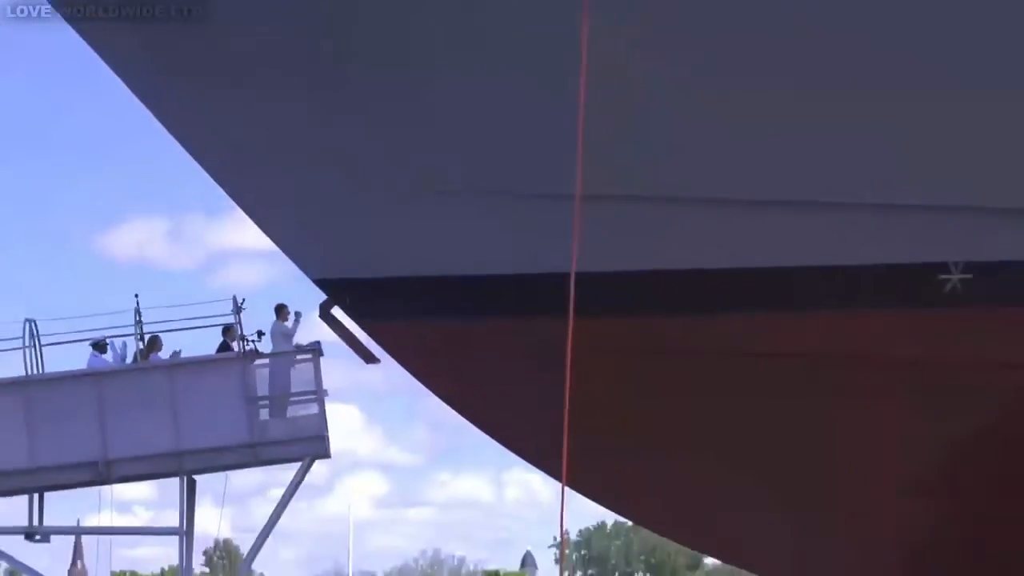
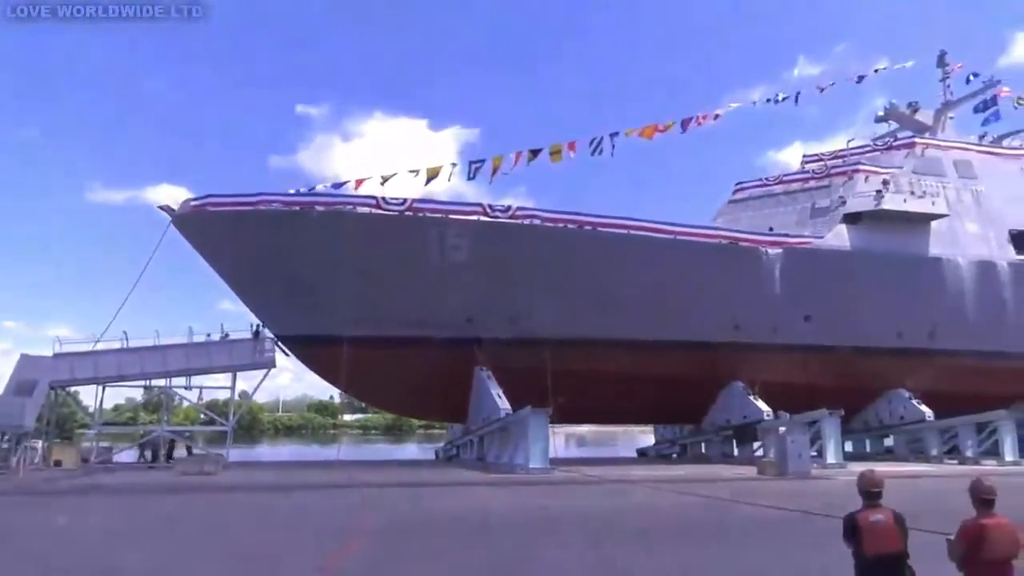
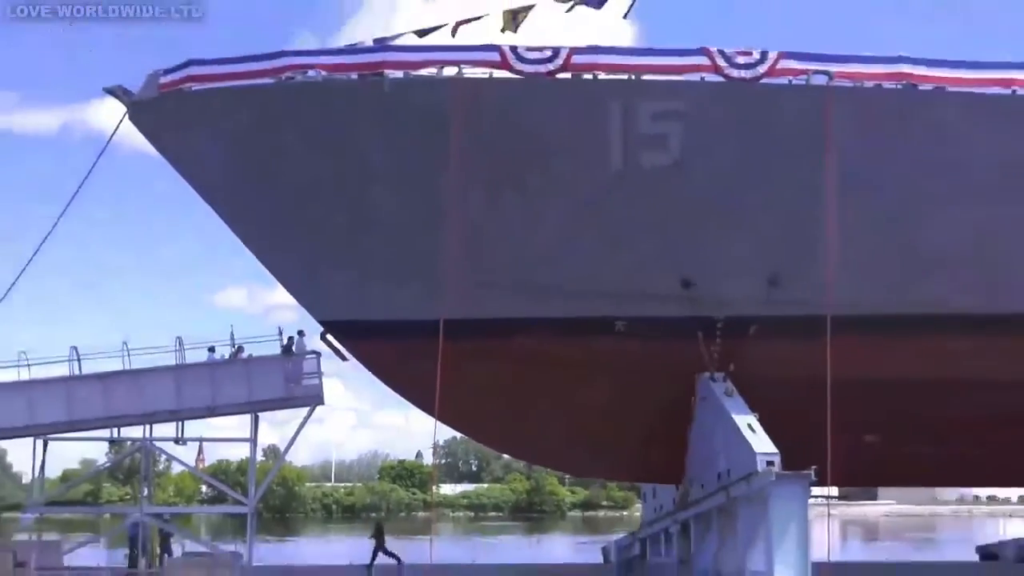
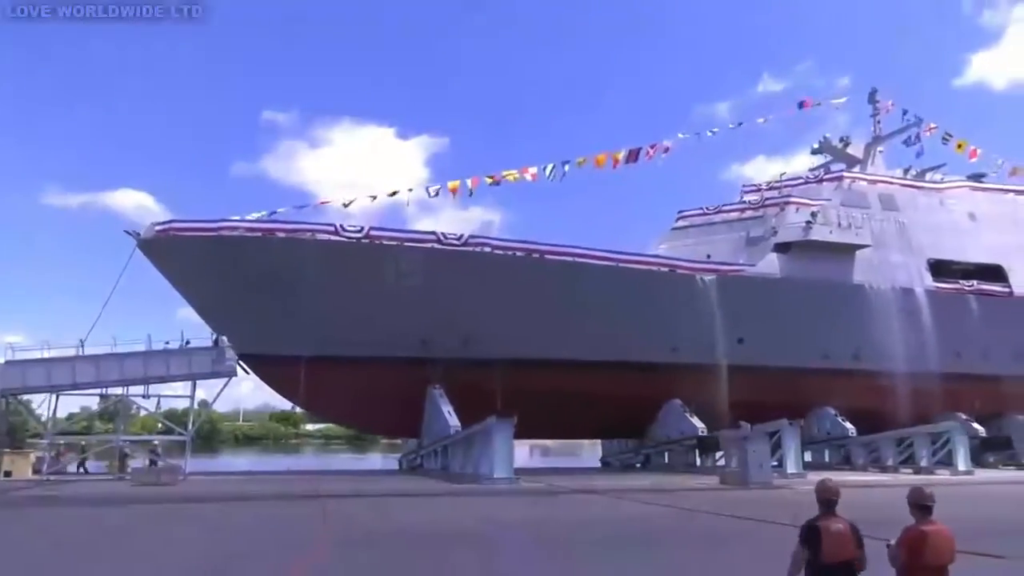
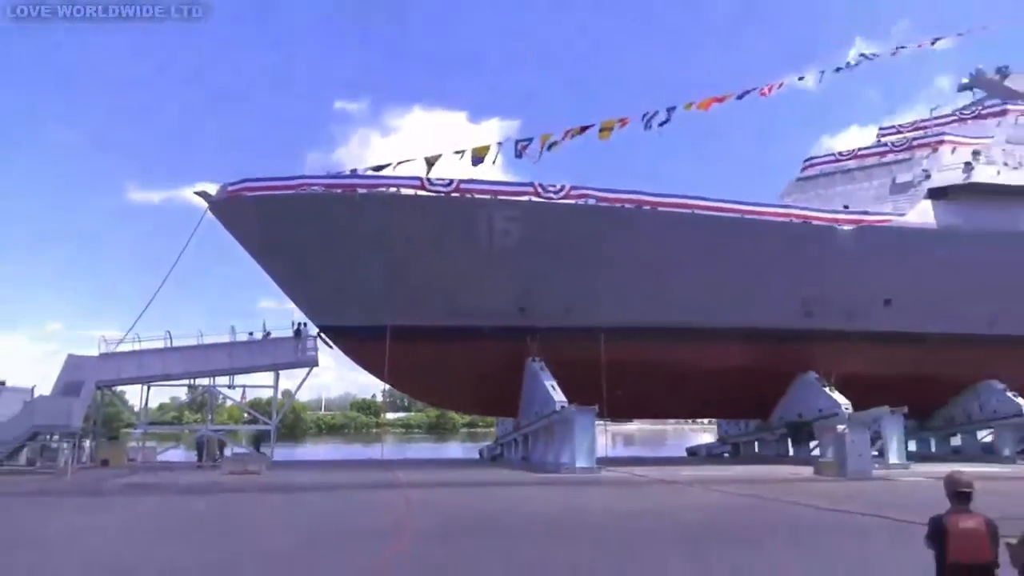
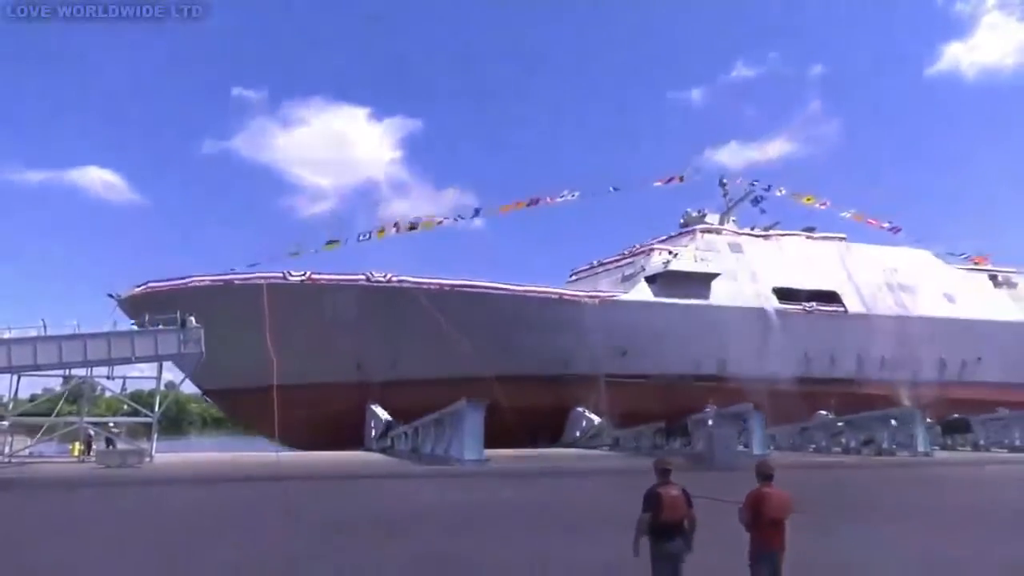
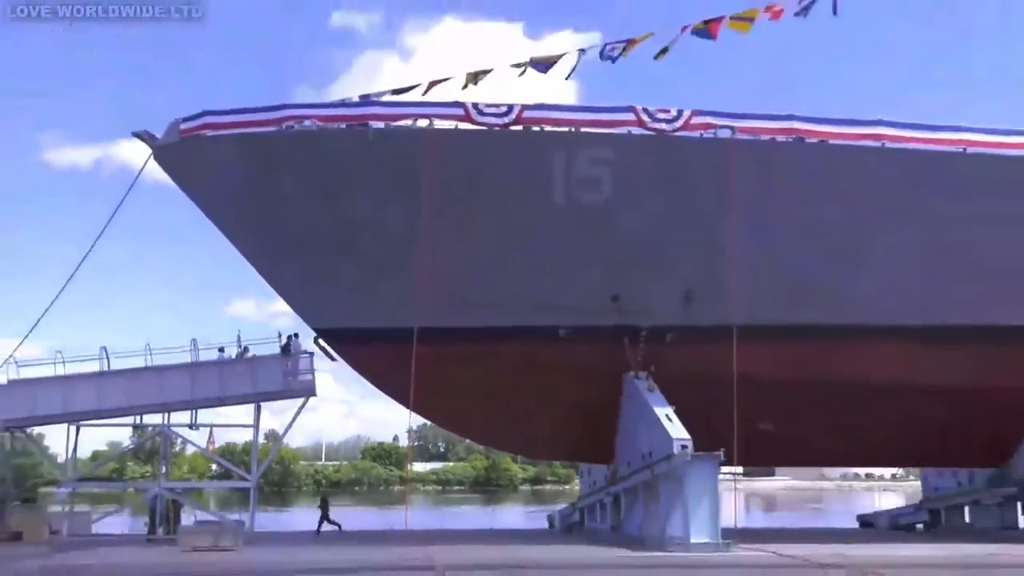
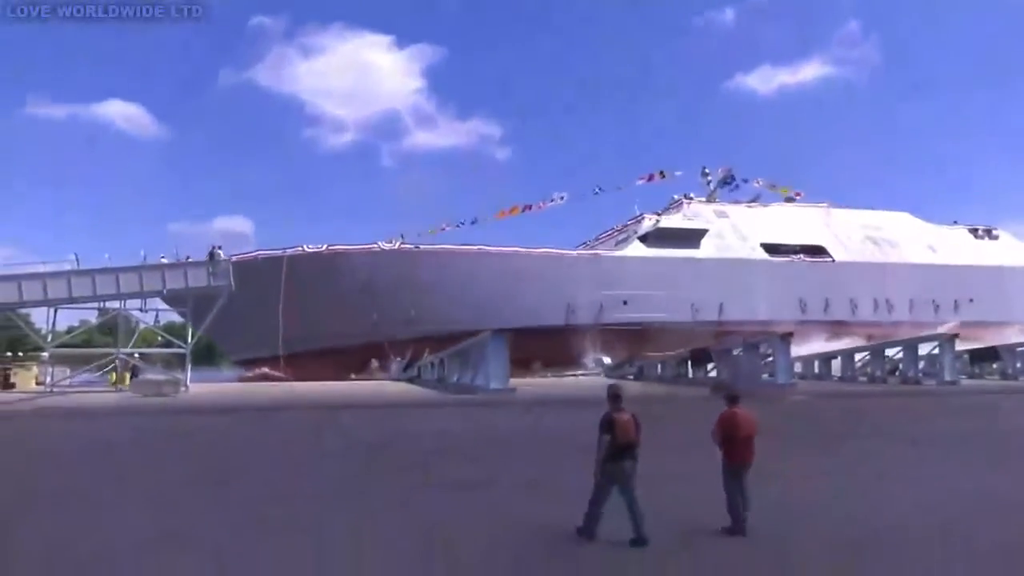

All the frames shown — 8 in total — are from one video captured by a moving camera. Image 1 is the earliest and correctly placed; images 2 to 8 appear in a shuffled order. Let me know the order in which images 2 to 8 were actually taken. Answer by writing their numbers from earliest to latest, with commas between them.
3, 7, 5, 2, 4, 6, 8
